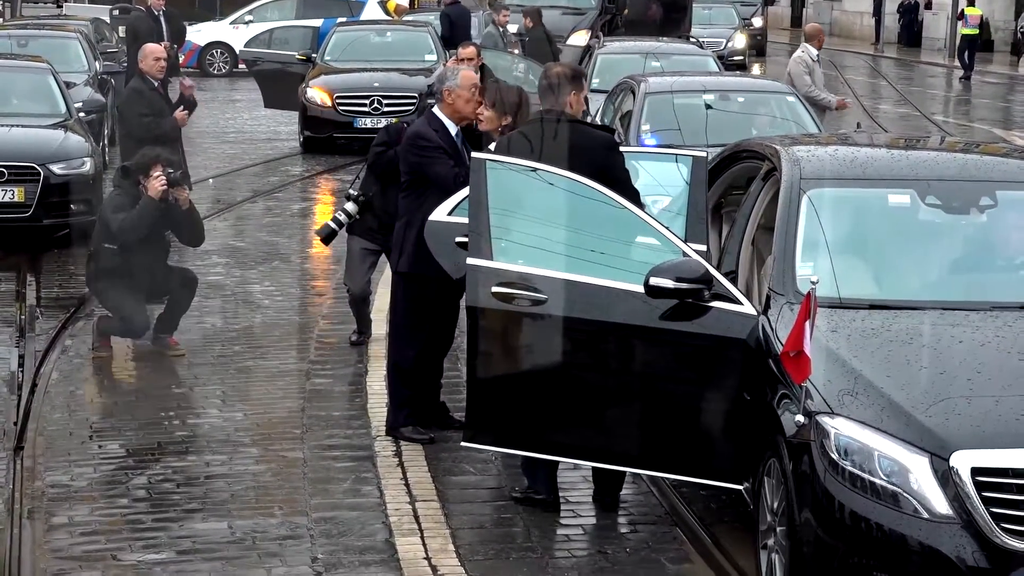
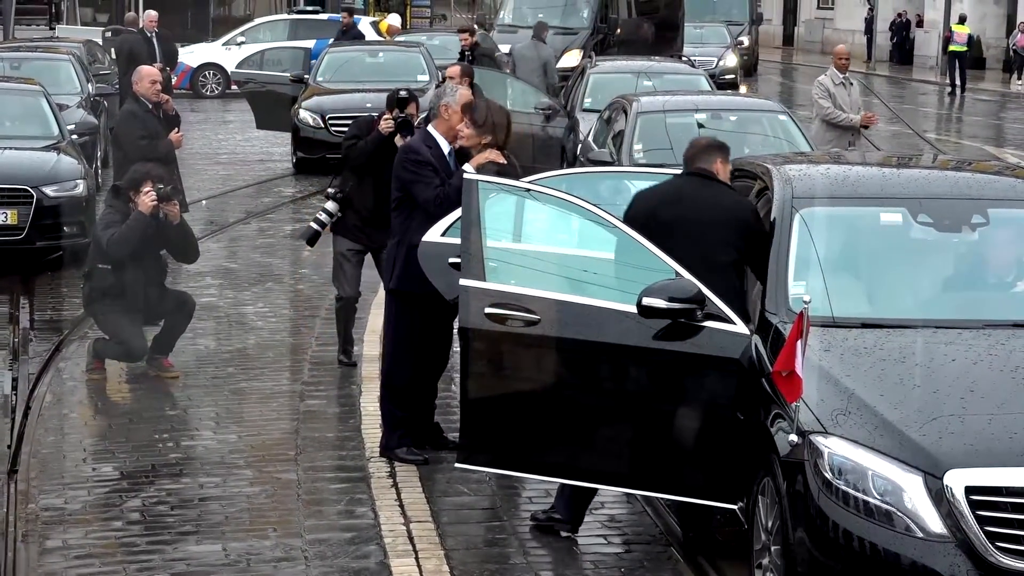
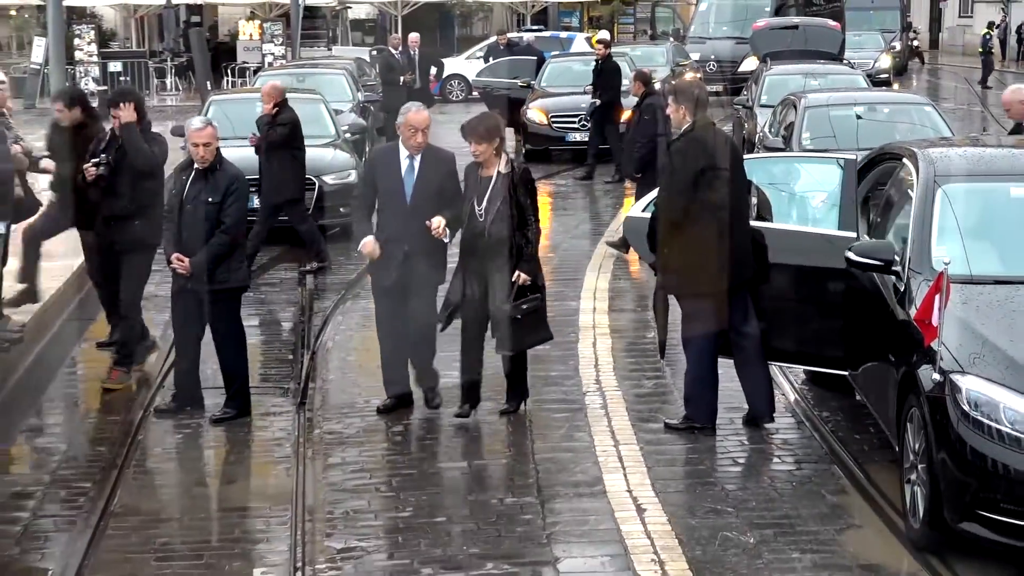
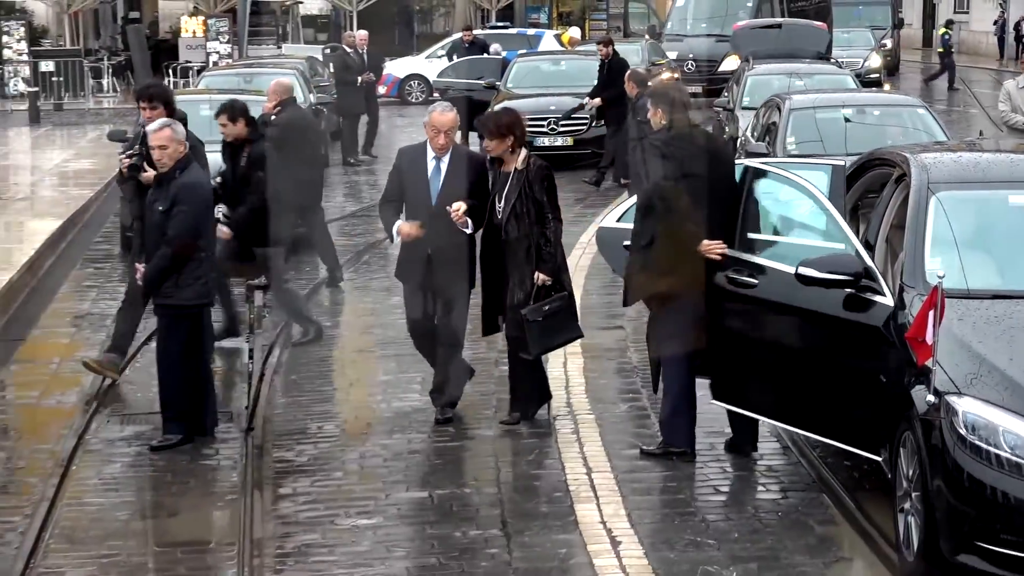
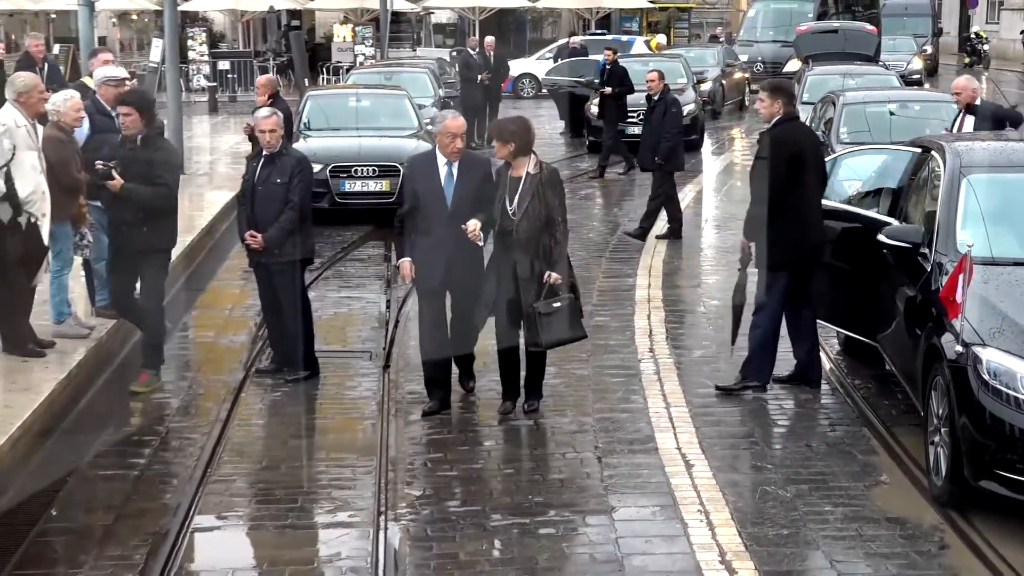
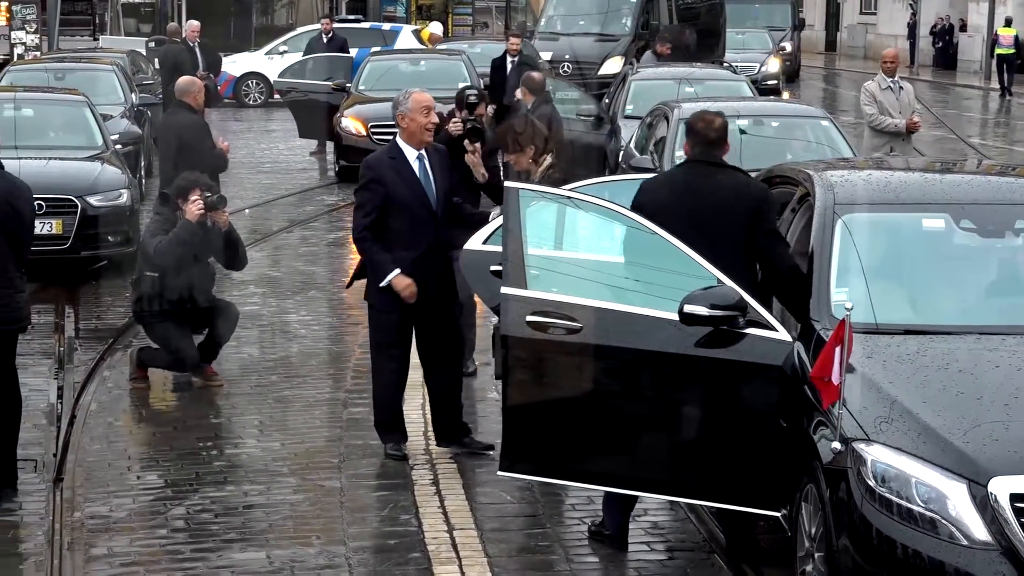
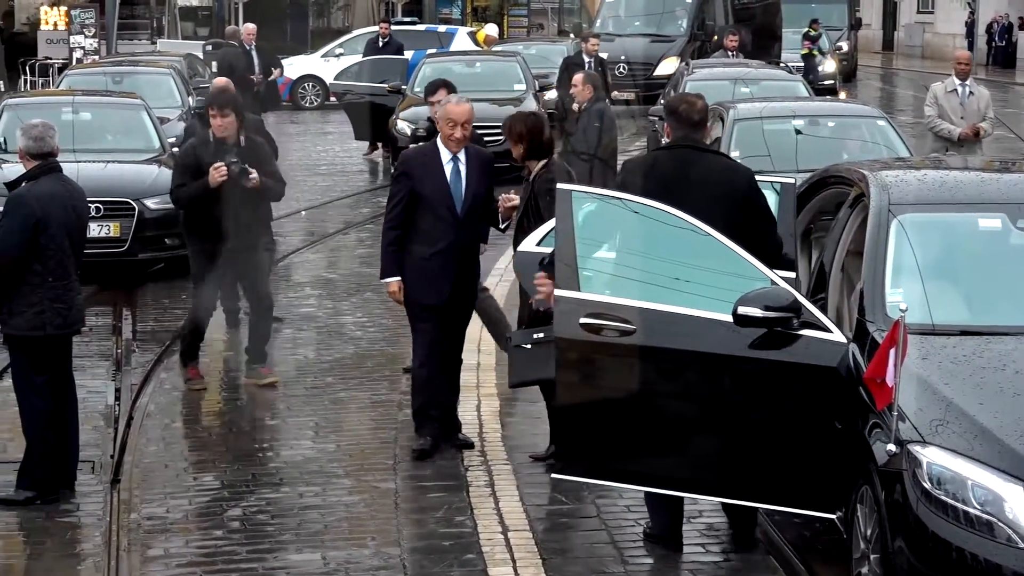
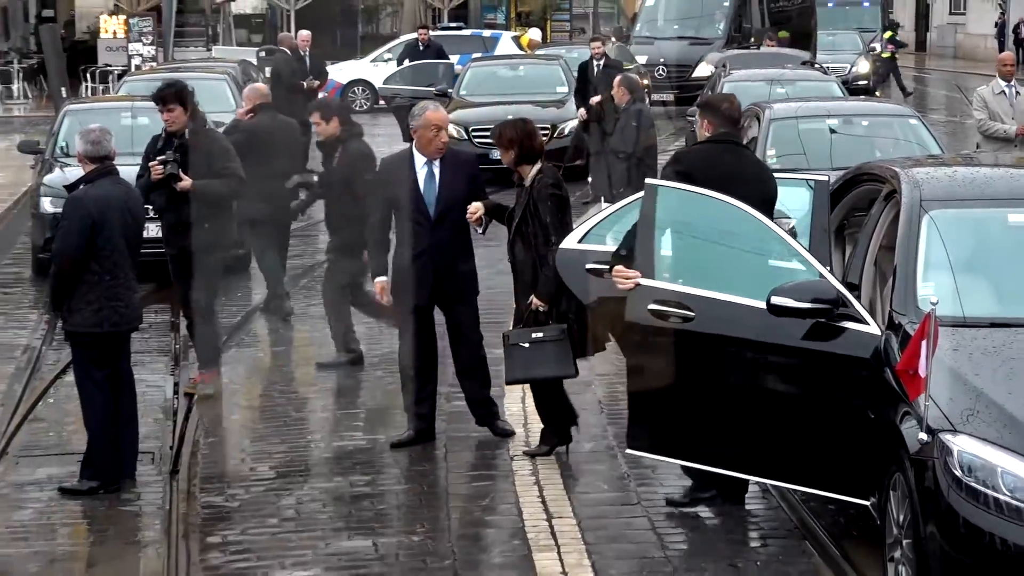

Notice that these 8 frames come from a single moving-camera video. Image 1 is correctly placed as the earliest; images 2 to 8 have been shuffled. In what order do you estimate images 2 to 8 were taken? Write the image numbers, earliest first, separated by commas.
2, 6, 7, 8, 4, 3, 5
